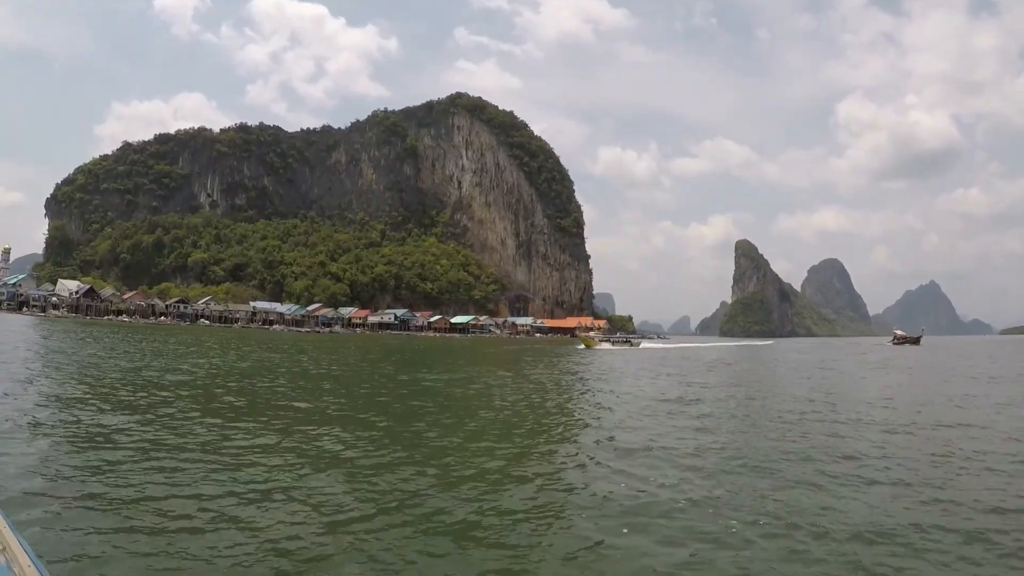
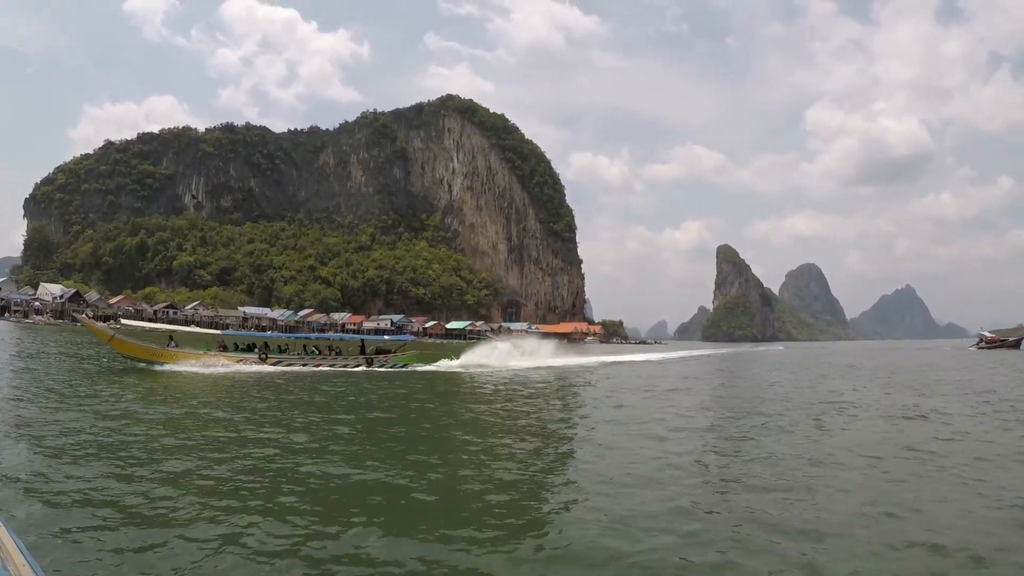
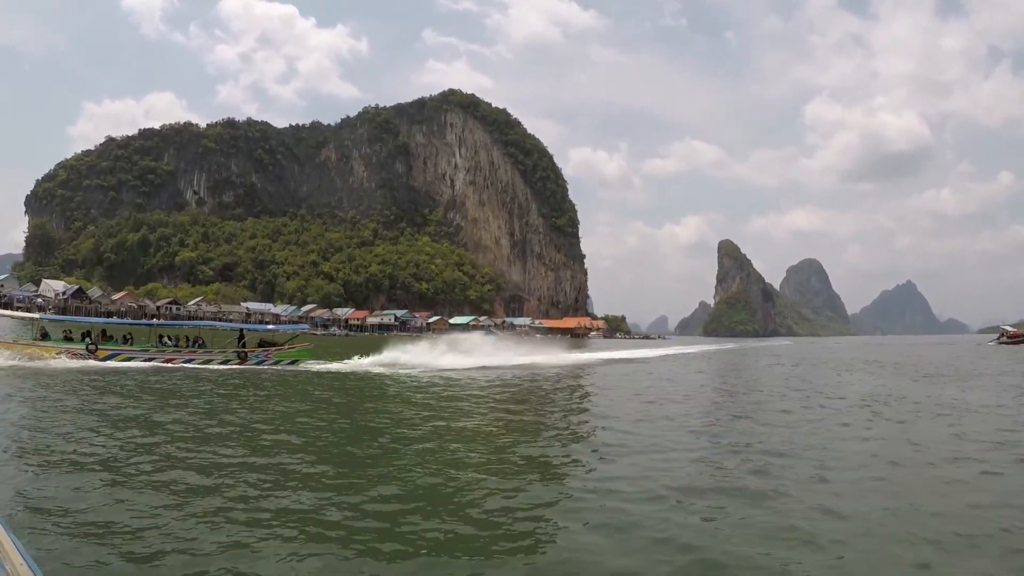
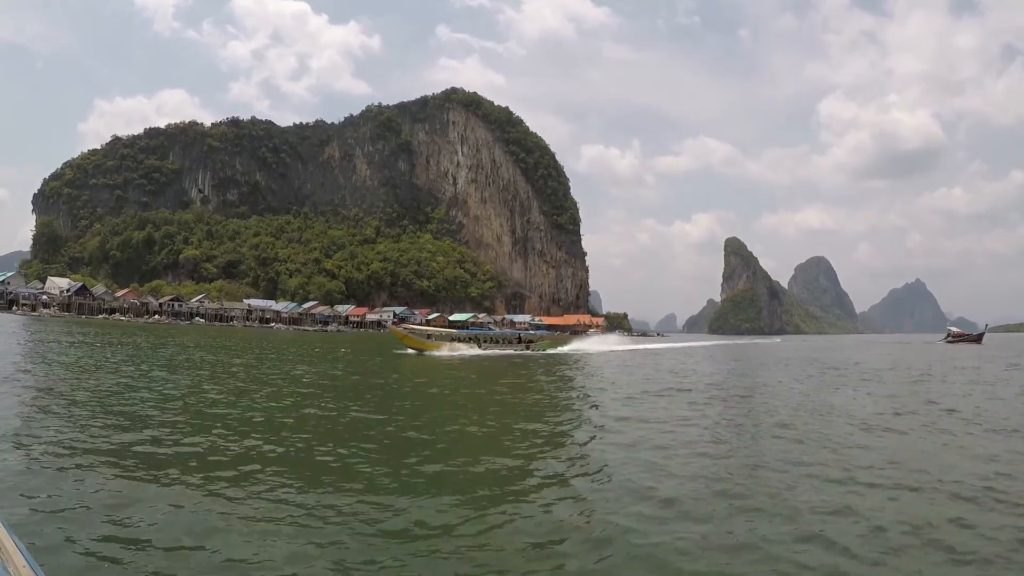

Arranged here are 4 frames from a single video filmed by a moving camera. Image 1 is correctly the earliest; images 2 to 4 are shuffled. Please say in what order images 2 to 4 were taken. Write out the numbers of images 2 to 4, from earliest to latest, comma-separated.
4, 2, 3
